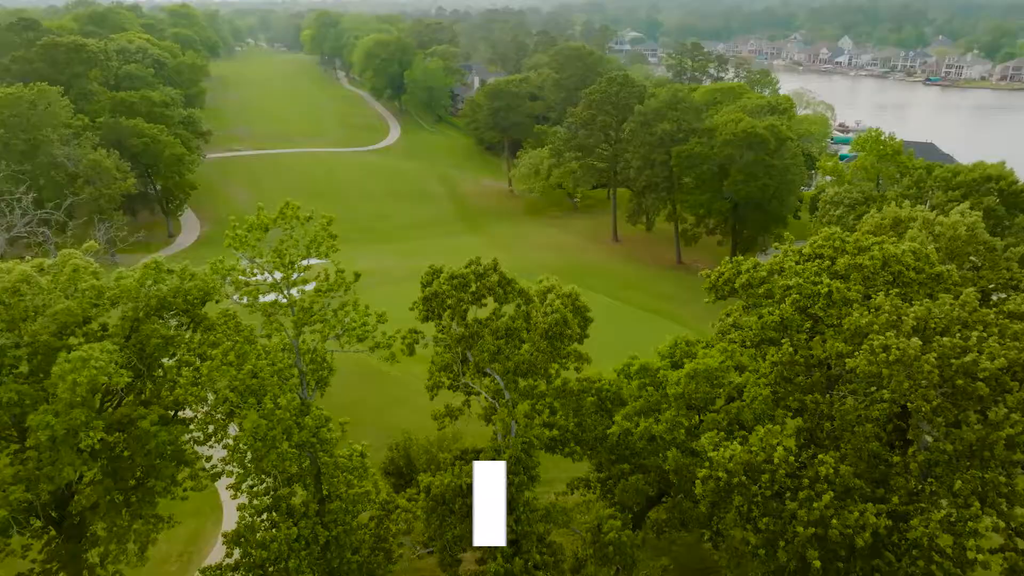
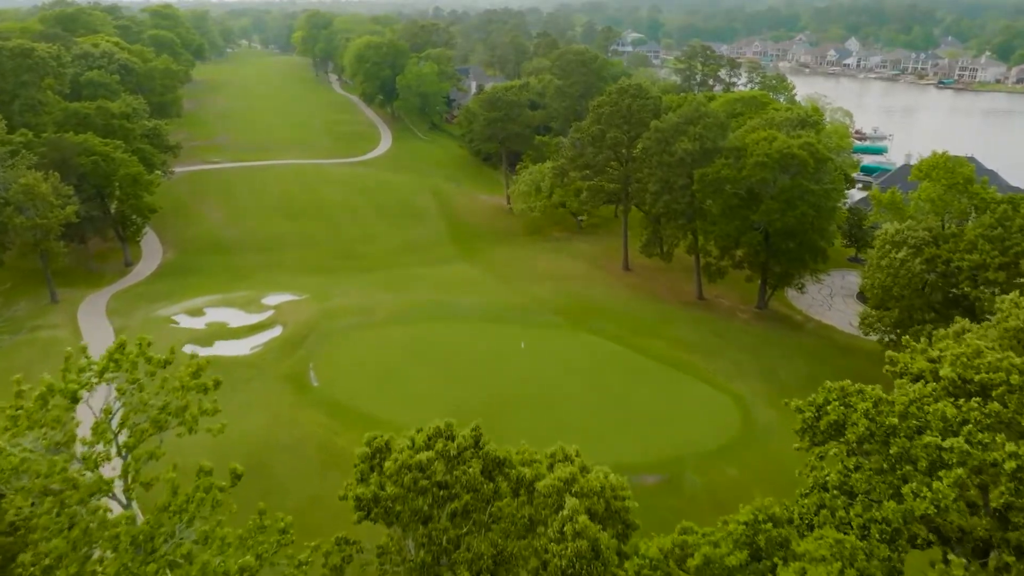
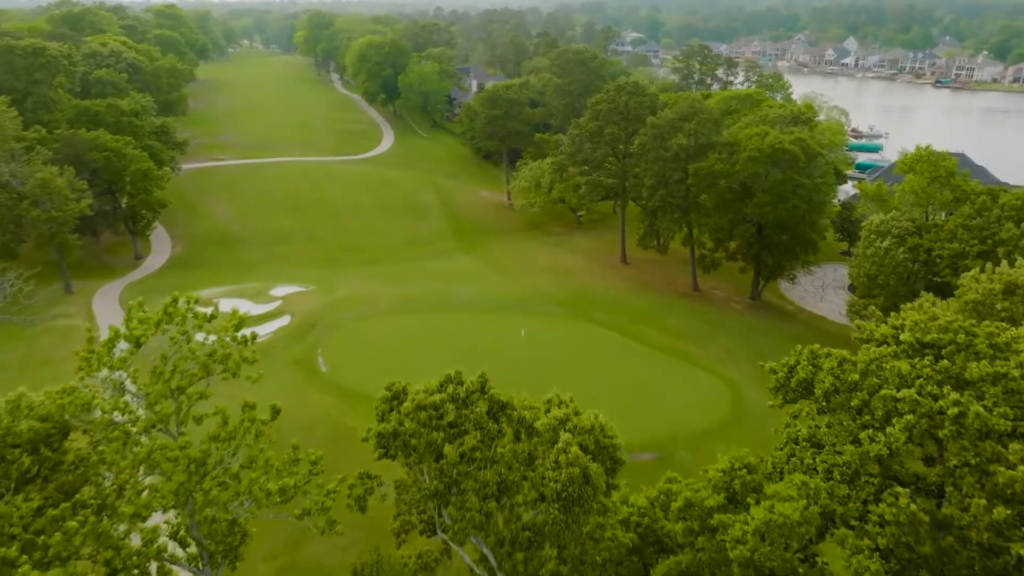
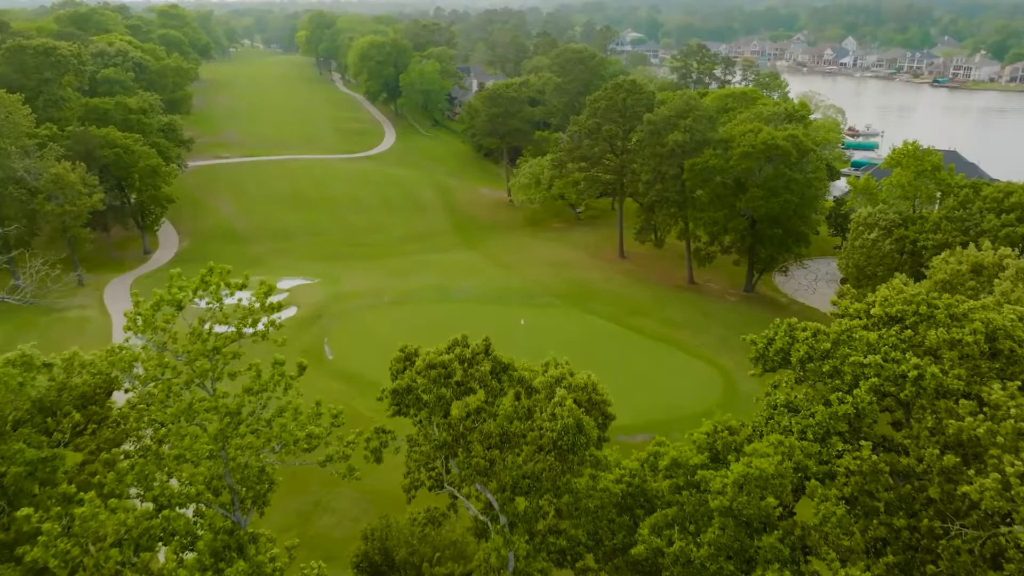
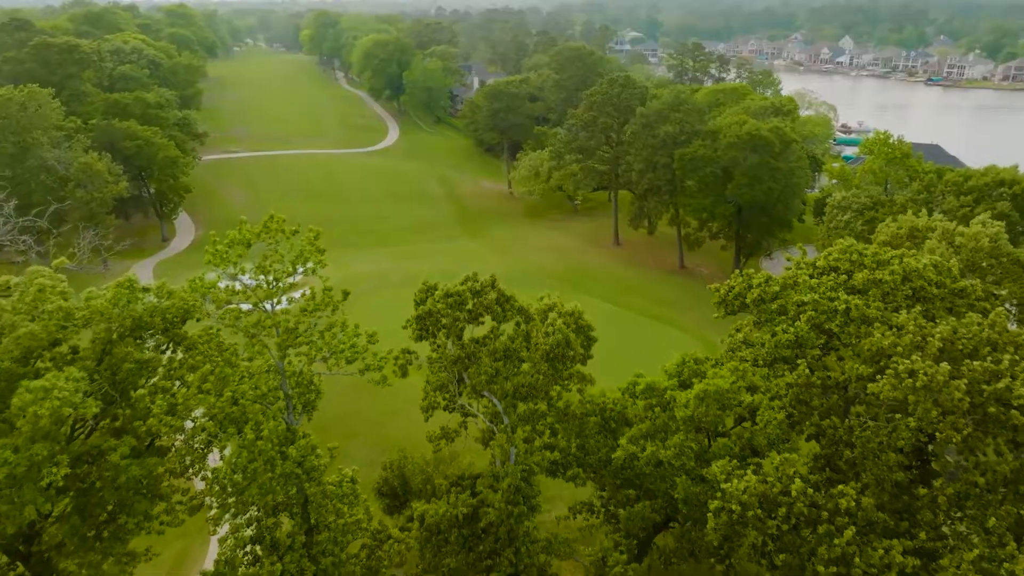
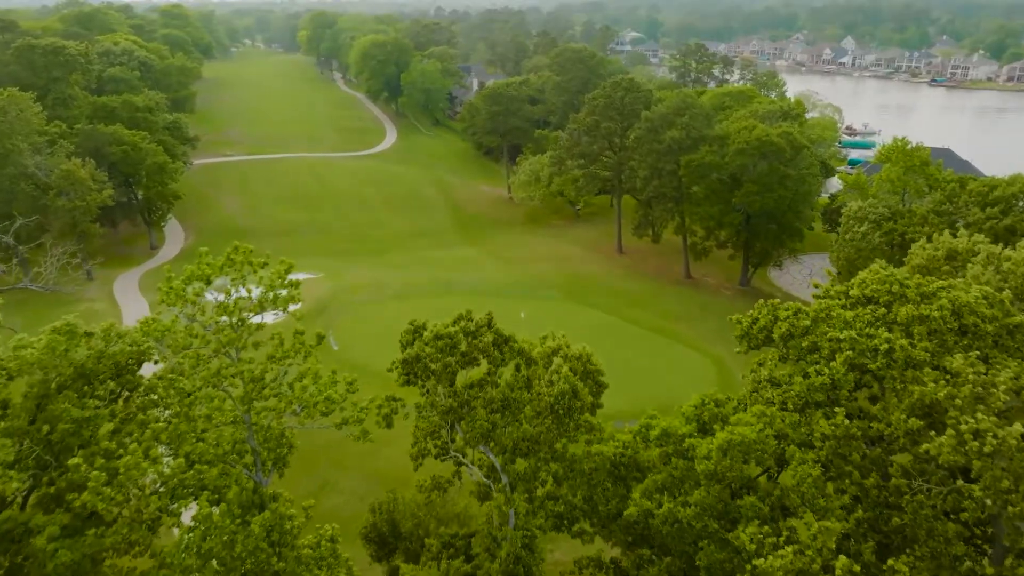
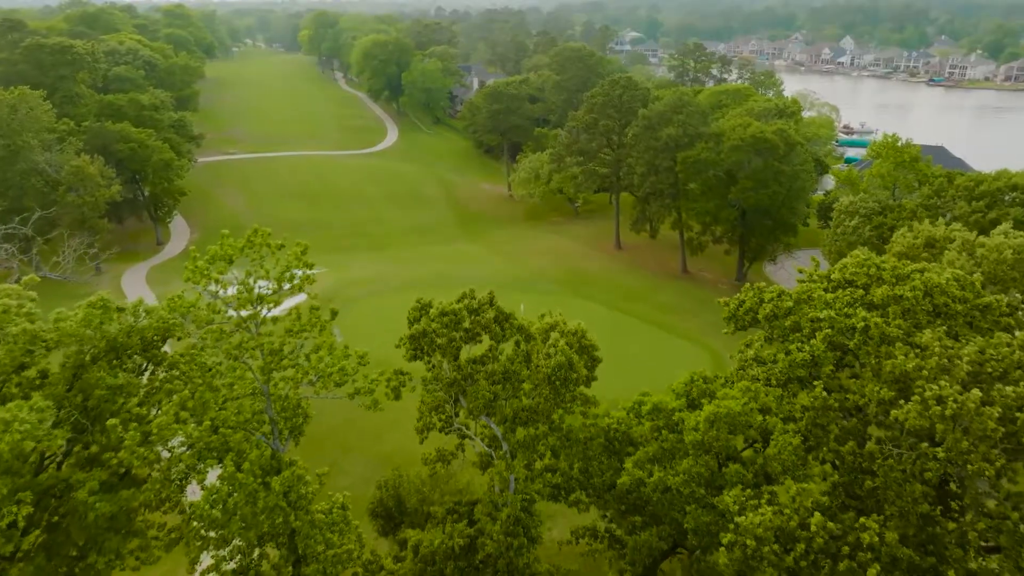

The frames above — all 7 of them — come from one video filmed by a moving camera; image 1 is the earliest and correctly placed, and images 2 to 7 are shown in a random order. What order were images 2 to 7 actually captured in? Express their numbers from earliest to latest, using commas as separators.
5, 7, 6, 4, 3, 2
